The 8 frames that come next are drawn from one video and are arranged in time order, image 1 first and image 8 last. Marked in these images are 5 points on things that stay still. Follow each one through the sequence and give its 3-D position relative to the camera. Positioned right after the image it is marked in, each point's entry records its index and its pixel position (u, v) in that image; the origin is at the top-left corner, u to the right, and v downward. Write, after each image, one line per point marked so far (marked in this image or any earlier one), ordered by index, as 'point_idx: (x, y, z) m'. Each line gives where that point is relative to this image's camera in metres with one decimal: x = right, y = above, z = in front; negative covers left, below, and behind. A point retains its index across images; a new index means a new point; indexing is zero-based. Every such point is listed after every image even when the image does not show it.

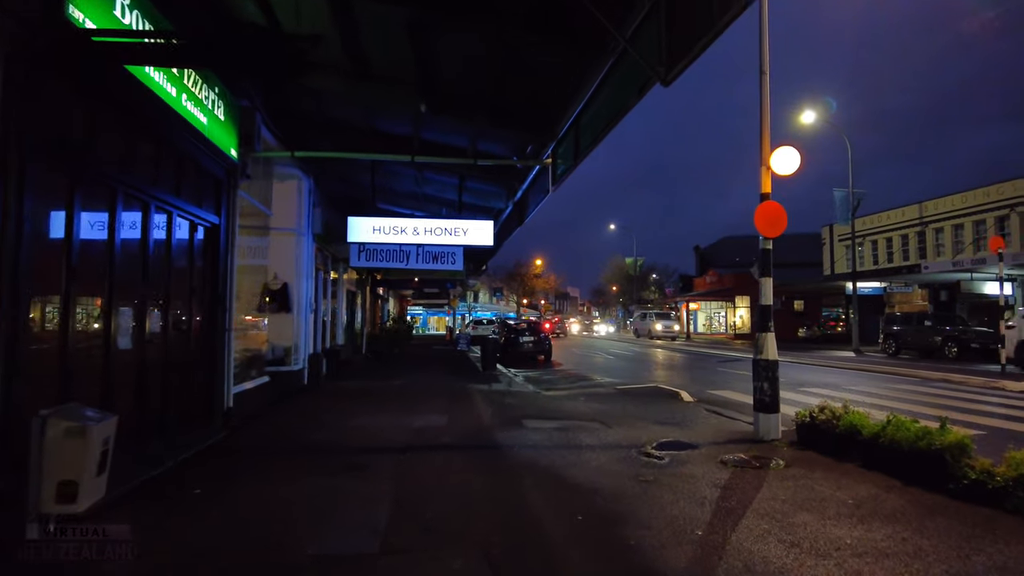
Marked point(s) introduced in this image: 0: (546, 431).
0: (+0.5, -2.1, +9.3) m
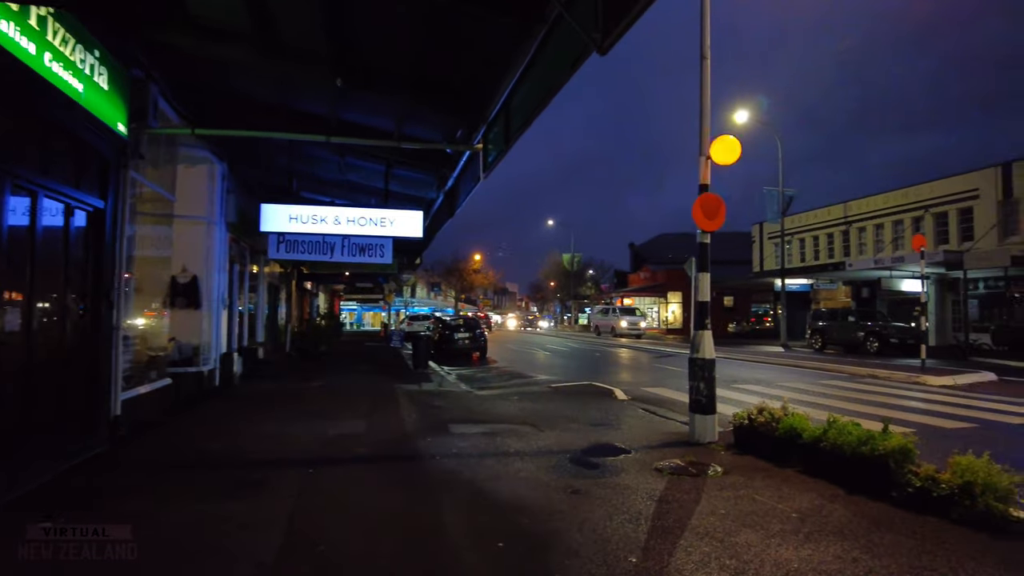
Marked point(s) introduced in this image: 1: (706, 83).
0: (-0.5, -2.0, +8.7) m
1: (+2.7, +2.9, +9.1) m
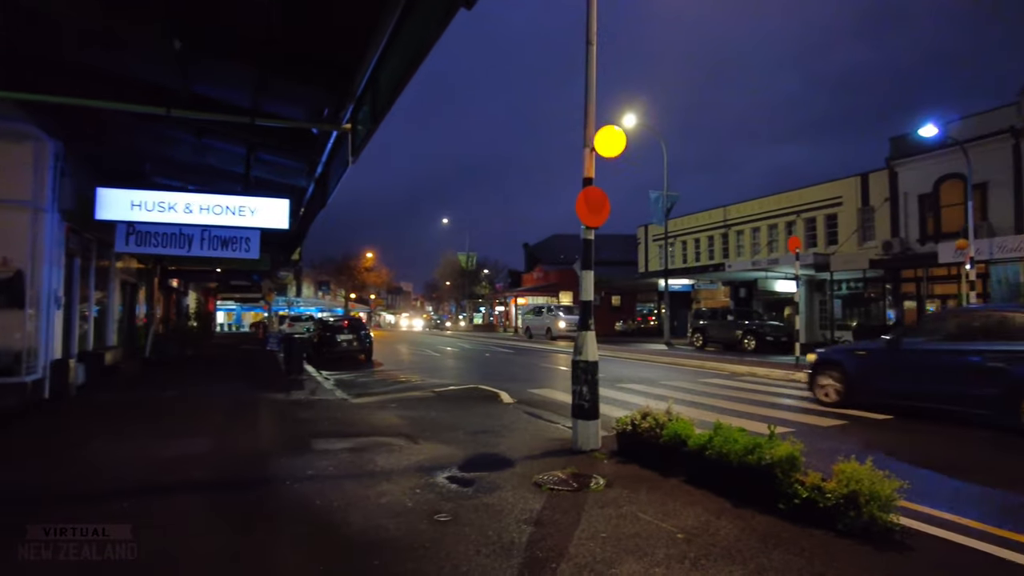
0: (-2.1, -2.0, +7.7) m
1: (+1.0, +2.9, +8.6) m
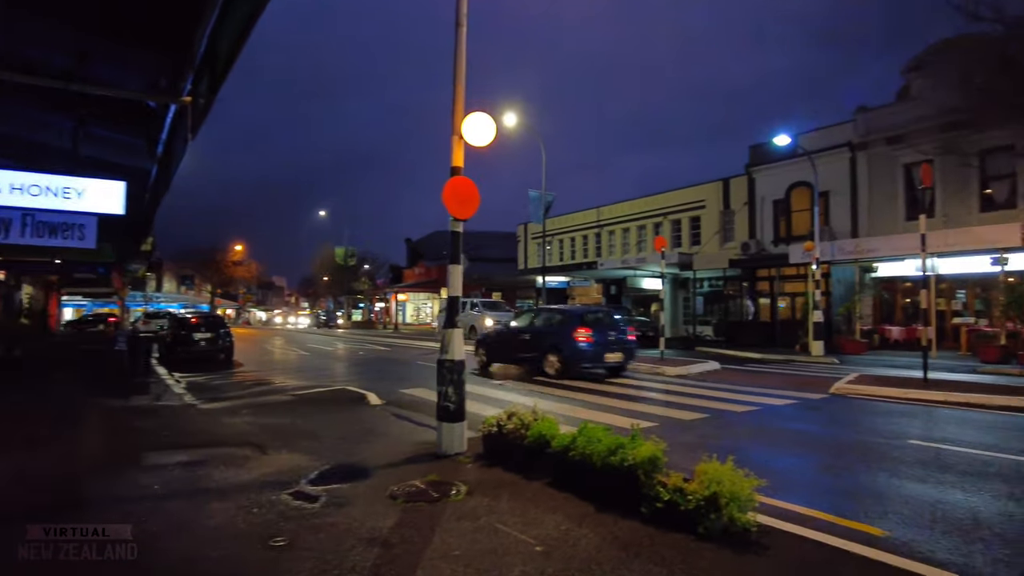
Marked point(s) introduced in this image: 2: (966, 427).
0: (-3.6, -1.9, +6.8) m
1: (-0.6, +2.9, +8.2) m
2: (+6.0, -1.8, +8.7) m
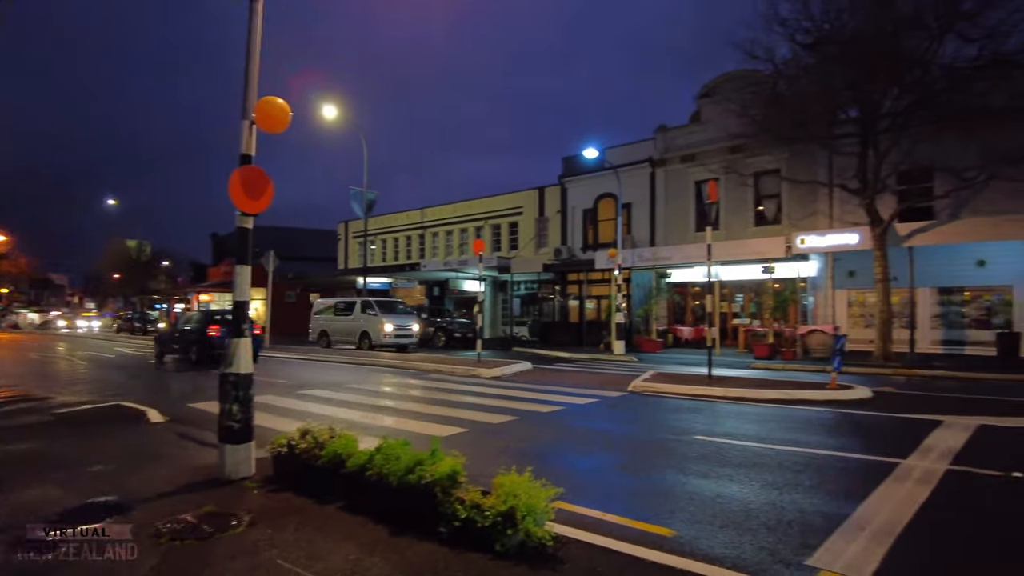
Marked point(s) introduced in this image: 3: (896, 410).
0: (-5.4, -1.9, +5.3) m
1: (-2.9, +2.9, +7.4) m
2: (+3.4, -1.9, +9.6) m
3: (+6.2, -1.9, +10.6) m
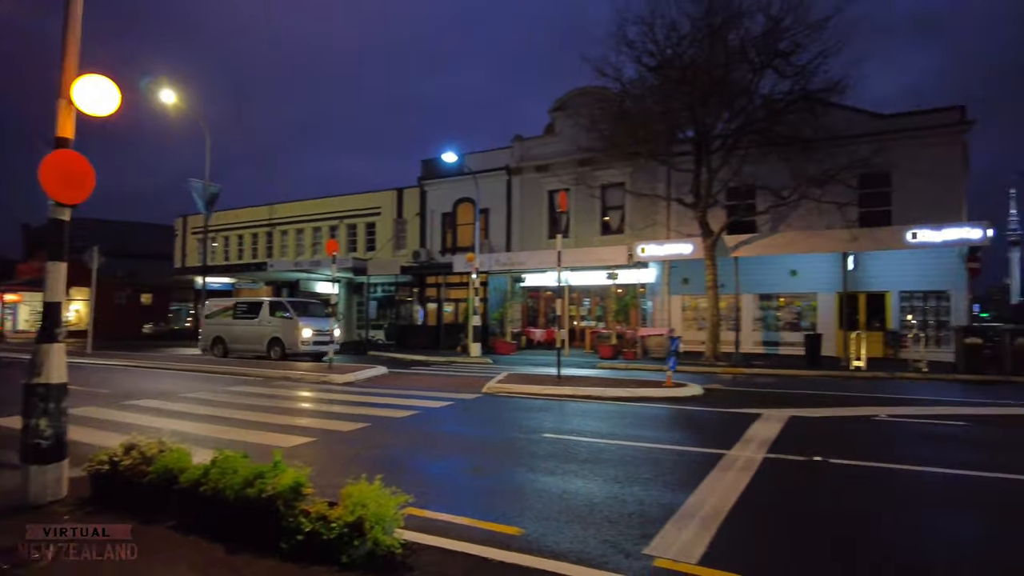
0: (-6.5, -1.9, +4.0) m
1: (-4.4, +2.9, +6.6) m
2: (+1.2, -2.0, +10.1) m
3: (+3.7, -2.1, +11.6) m
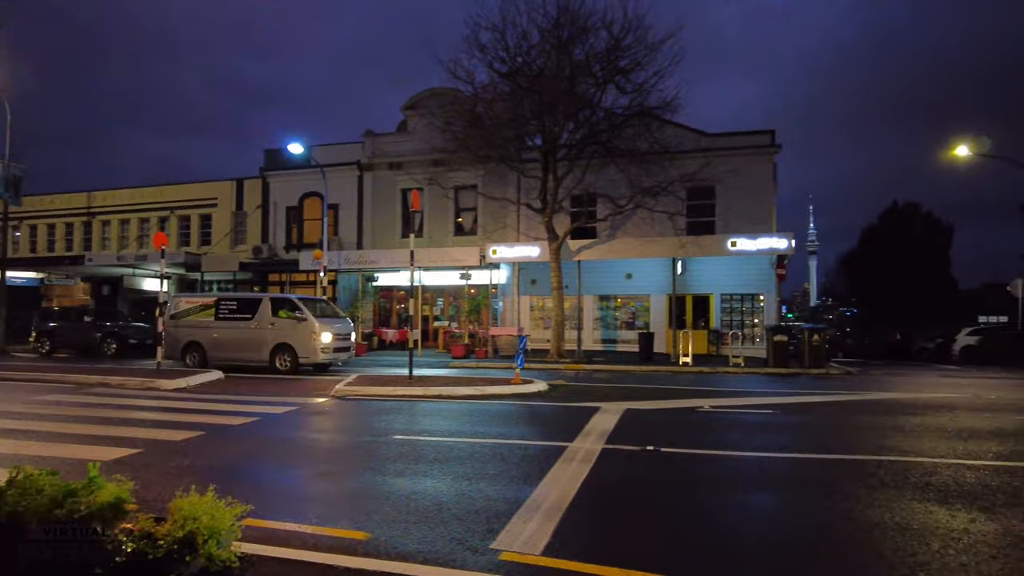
0: (-7.2, -1.8, +2.5) m
1: (-5.8, +2.9, +5.5) m
2: (-1.1, -2.0, +10.1) m
3: (+1.0, -2.1, +12.2) m
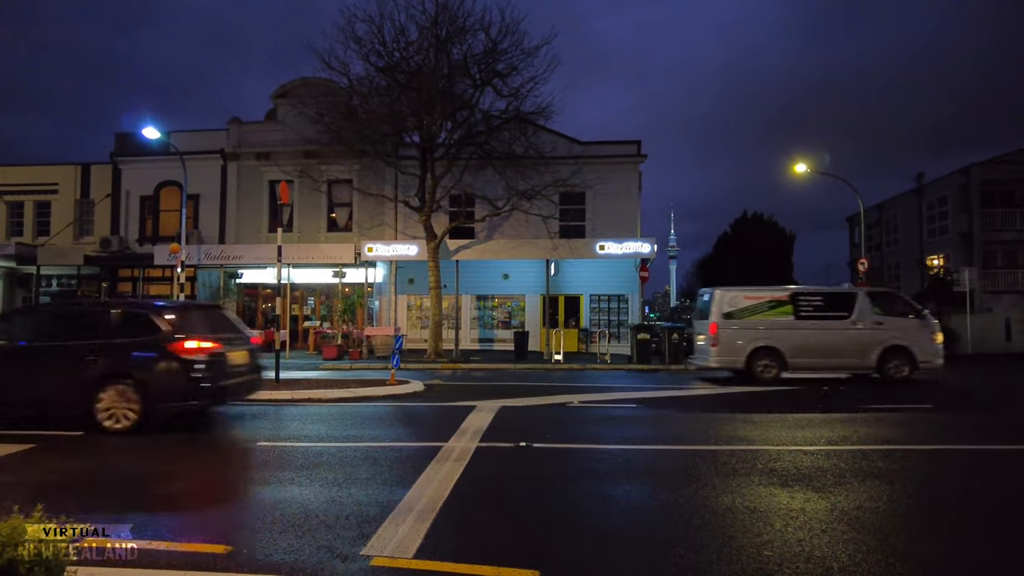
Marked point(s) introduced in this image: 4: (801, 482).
0: (-7.6, -1.7, +1.1) m
1: (-6.7, +3.0, +4.3) m
2: (-3.0, -2.0, +9.7) m
3: (-1.3, -2.1, +12.2) m
4: (+2.9, -1.9, +6.5) m
